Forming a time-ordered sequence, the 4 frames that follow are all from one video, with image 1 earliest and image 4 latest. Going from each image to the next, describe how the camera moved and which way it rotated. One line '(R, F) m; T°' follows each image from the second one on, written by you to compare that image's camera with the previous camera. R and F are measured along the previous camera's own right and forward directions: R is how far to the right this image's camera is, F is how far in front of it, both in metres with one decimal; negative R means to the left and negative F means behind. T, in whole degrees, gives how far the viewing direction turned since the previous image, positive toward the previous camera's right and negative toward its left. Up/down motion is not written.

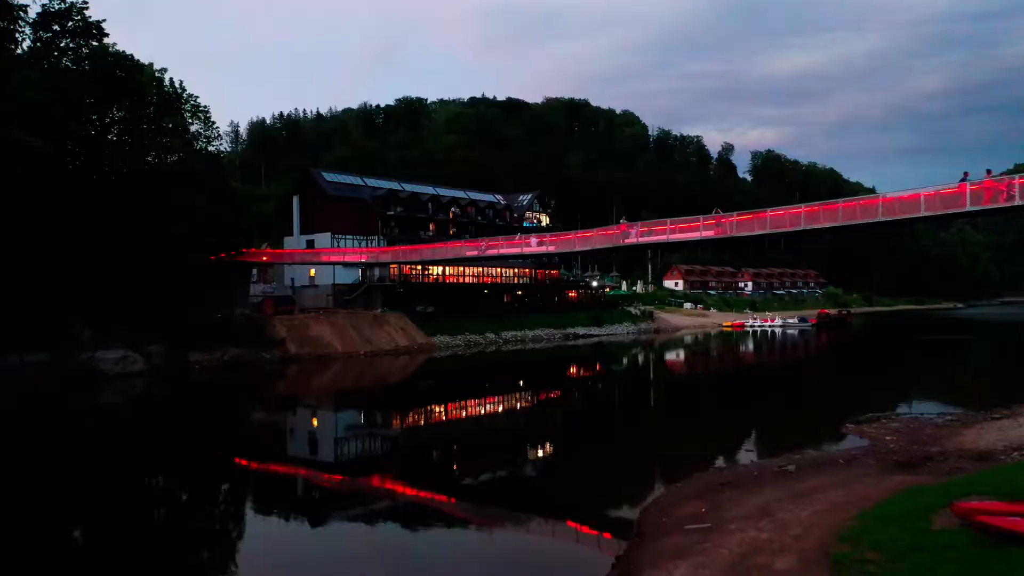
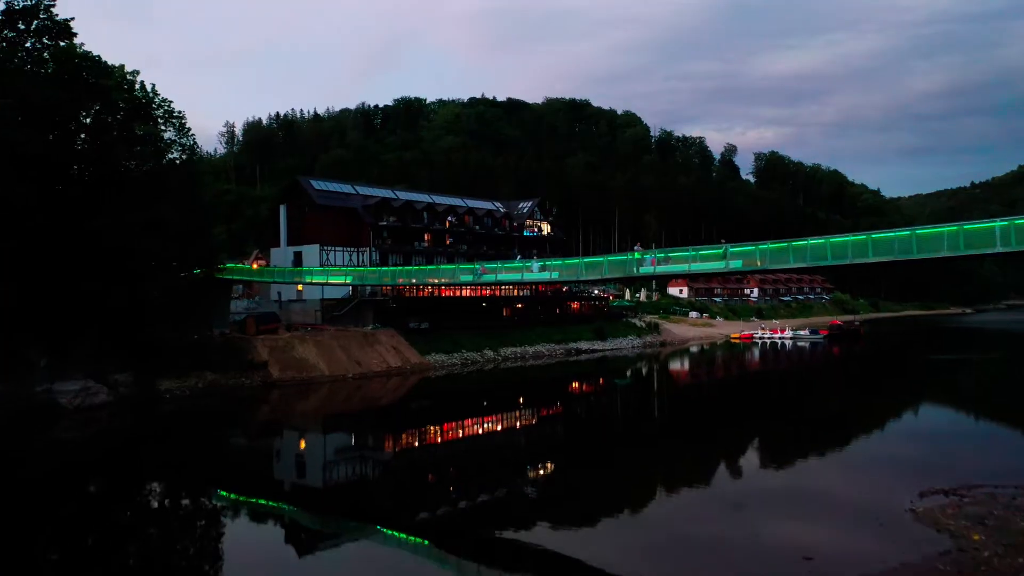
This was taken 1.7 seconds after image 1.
(0.0, +2.1) m; 0°
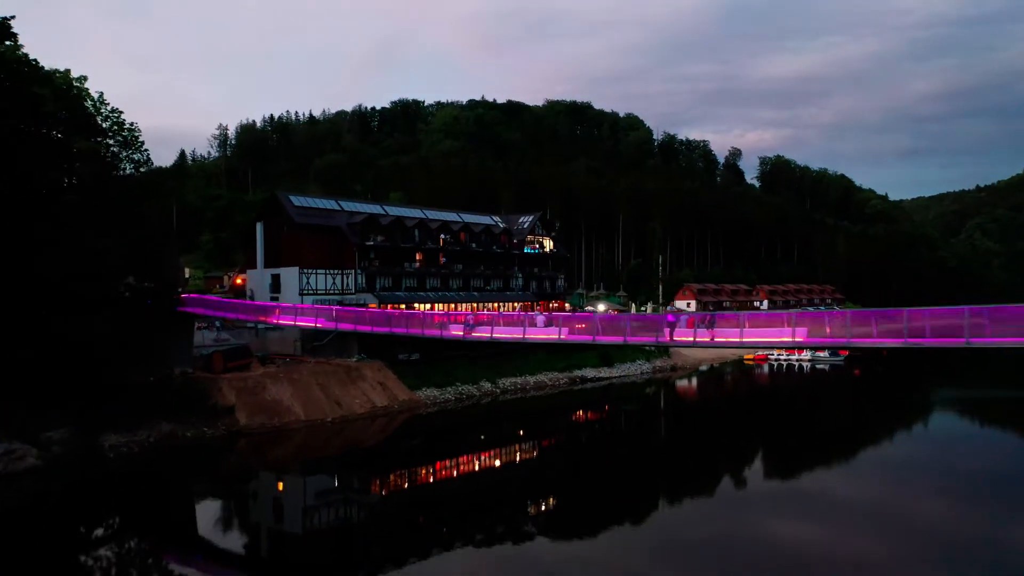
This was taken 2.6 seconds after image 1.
(0.0, +3.3) m; 0°
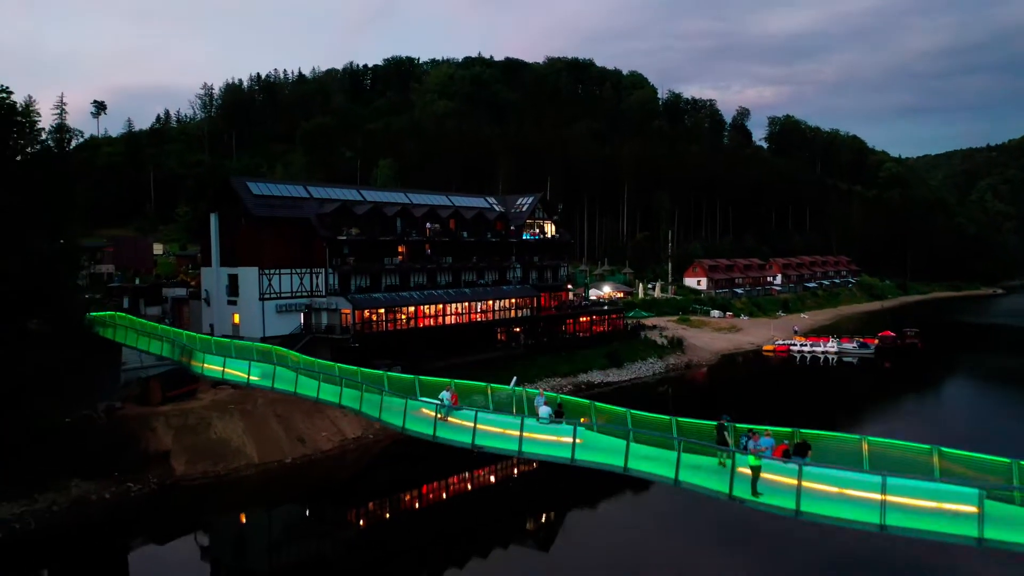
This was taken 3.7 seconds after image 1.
(+0.1, +4.7) m; 0°
